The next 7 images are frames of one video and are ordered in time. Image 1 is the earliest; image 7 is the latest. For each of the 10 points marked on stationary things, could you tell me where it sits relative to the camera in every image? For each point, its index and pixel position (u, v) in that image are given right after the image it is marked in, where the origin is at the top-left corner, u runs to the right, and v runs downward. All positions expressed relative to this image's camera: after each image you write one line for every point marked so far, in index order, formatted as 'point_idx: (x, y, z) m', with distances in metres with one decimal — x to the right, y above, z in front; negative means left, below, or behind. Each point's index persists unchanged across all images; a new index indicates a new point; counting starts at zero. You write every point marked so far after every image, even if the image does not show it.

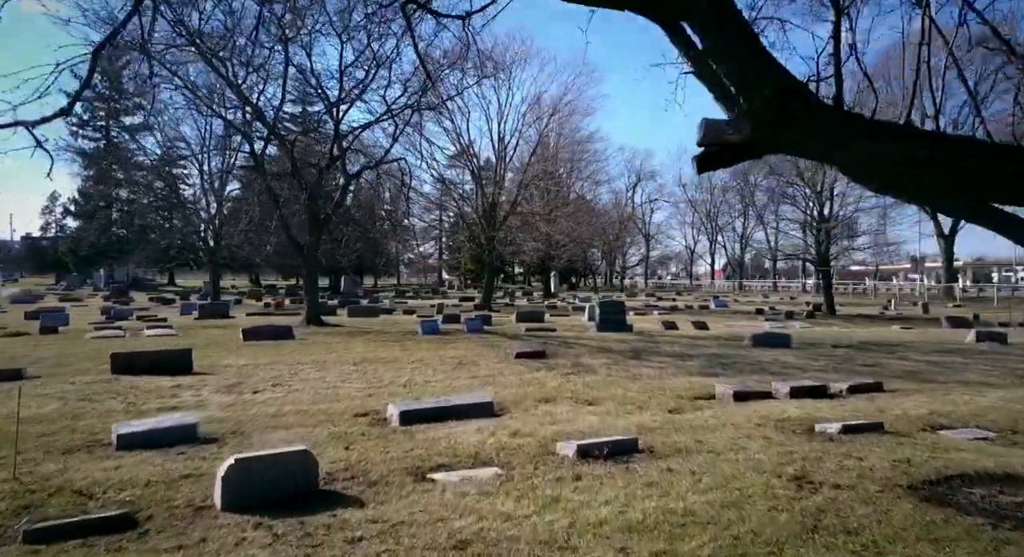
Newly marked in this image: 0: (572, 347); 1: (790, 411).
0: (+1.1, -1.3, +14.5) m
1: (+2.8, -1.4, +8.0) m
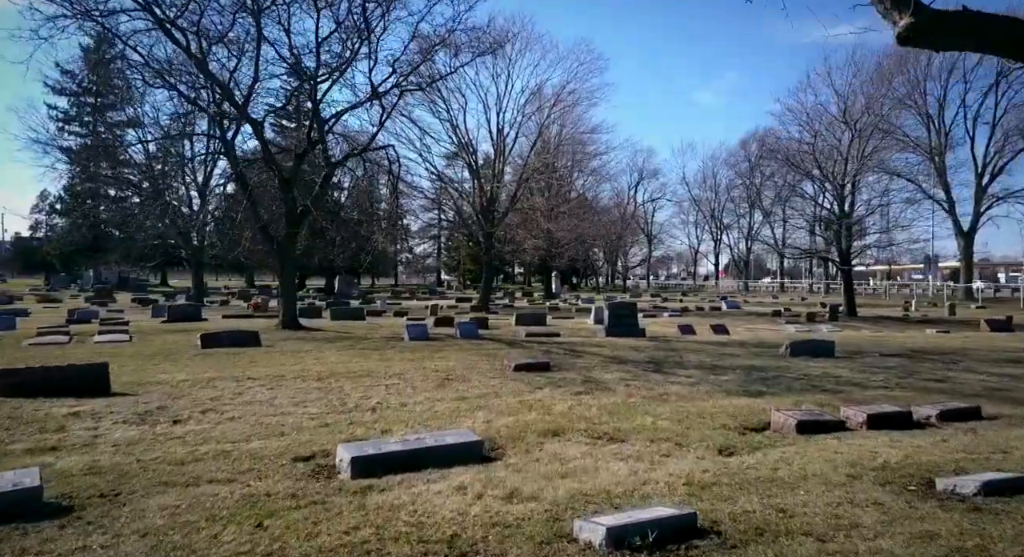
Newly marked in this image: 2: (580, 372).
0: (+1.1, -1.2, +12.4) m
1: (+2.8, -1.3, +5.9) m
2: (+0.9, -1.3, +10.5) m
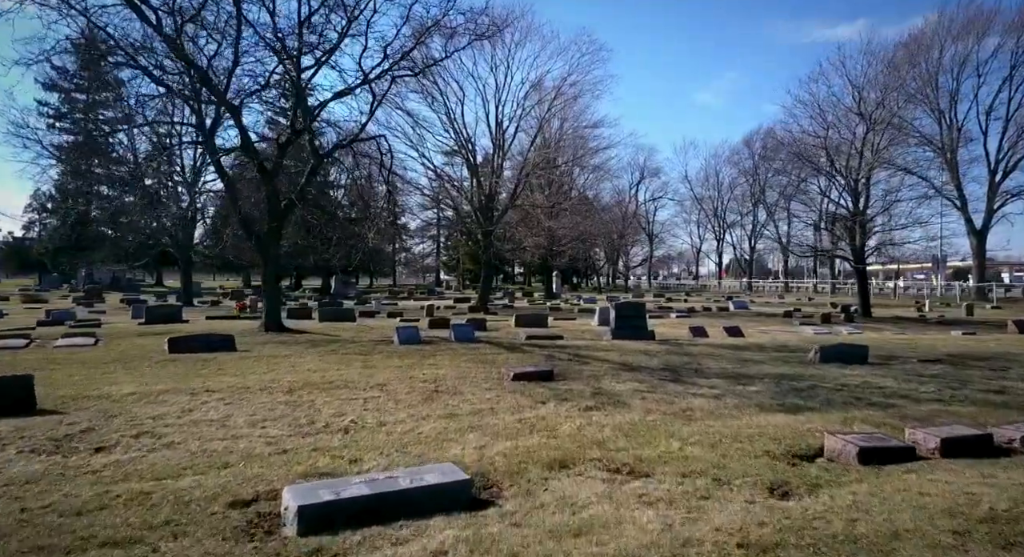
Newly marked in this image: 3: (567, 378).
0: (+1.0, -1.2, +11.2) m
1: (+2.8, -1.3, +4.6) m
2: (+0.9, -1.2, +9.2) m
3: (+0.7, -1.2, +9.6) m
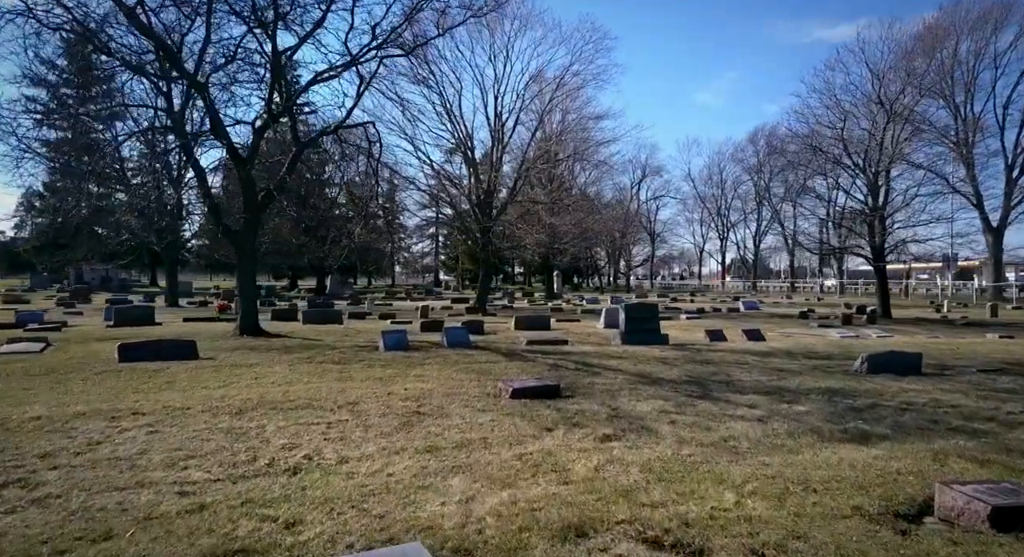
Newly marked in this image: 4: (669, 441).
0: (+1.0, -1.2, +9.6) m
1: (+2.8, -1.2, +3.0) m
2: (+0.9, -1.2, +7.7) m
3: (+0.6, -1.2, +8.0) m
4: (+1.2, -1.2, +6.0) m
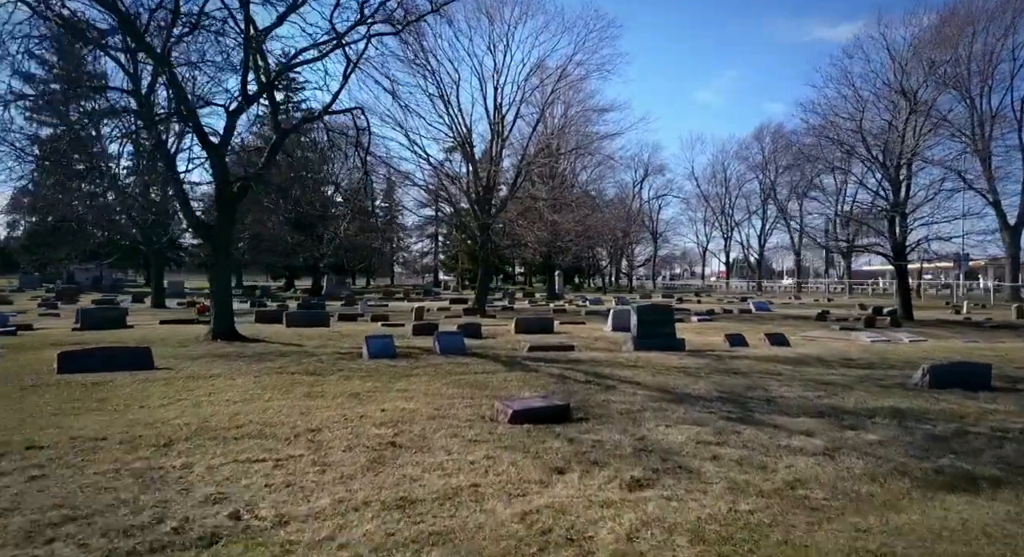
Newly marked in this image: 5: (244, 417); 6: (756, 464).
0: (+1.0, -1.2, +8.1) m
1: (+2.8, -1.2, +1.6) m
2: (+0.9, -1.2, +6.2) m
3: (+0.6, -1.2, +6.5) m
4: (+1.2, -1.2, +4.6) m
5: (-2.2, -1.2, +6.6) m
6: (+1.6, -1.2, +5.2) m
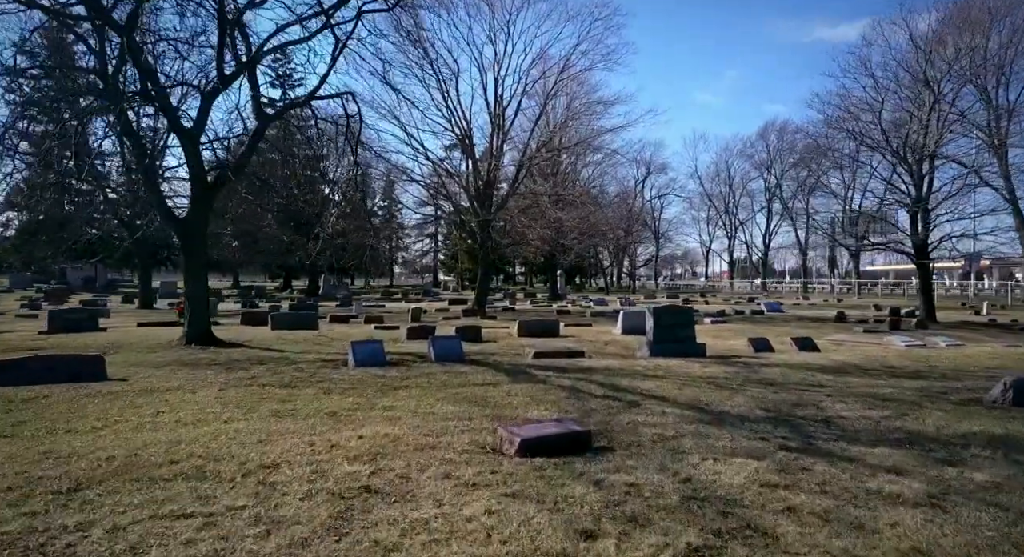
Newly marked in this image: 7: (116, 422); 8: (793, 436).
0: (+1.1, -1.1, +6.8) m
1: (+2.8, -1.2, +0.3) m
2: (+0.9, -1.1, +4.9) m
3: (+0.7, -1.1, +5.2) m
4: (+1.2, -1.2, +3.3) m
5: (-2.2, -1.1, +5.3) m
6: (+1.6, -1.2, +3.9) m
7: (-3.3, -1.1, +6.4) m
8: (+2.1, -1.2, +5.9) m
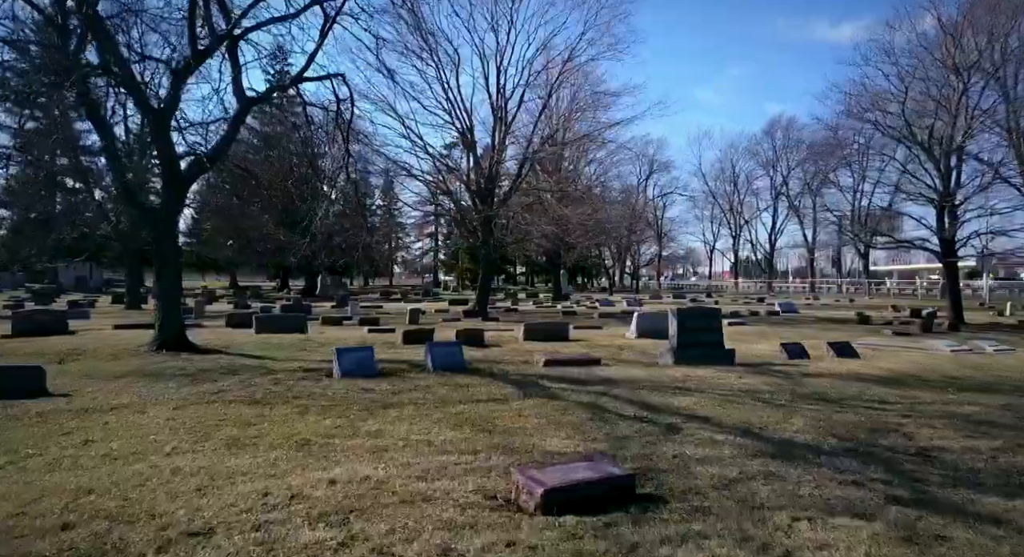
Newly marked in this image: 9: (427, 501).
0: (+1.2, -1.1, +5.5) m
1: (+2.9, -1.2, -1.1) m
2: (+1.0, -1.1, +3.5) m
3: (+0.8, -1.1, +3.9) m
4: (+1.3, -1.2, +1.9) m
5: (-2.1, -1.1, +3.9) m
6: (+1.8, -1.2, +2.5) m
7: (-3.2, -1.1, +5.1) m
8: (+2.2, -1.1, +4.5) m
9: (-0.4, -1.1, +4.0) m
